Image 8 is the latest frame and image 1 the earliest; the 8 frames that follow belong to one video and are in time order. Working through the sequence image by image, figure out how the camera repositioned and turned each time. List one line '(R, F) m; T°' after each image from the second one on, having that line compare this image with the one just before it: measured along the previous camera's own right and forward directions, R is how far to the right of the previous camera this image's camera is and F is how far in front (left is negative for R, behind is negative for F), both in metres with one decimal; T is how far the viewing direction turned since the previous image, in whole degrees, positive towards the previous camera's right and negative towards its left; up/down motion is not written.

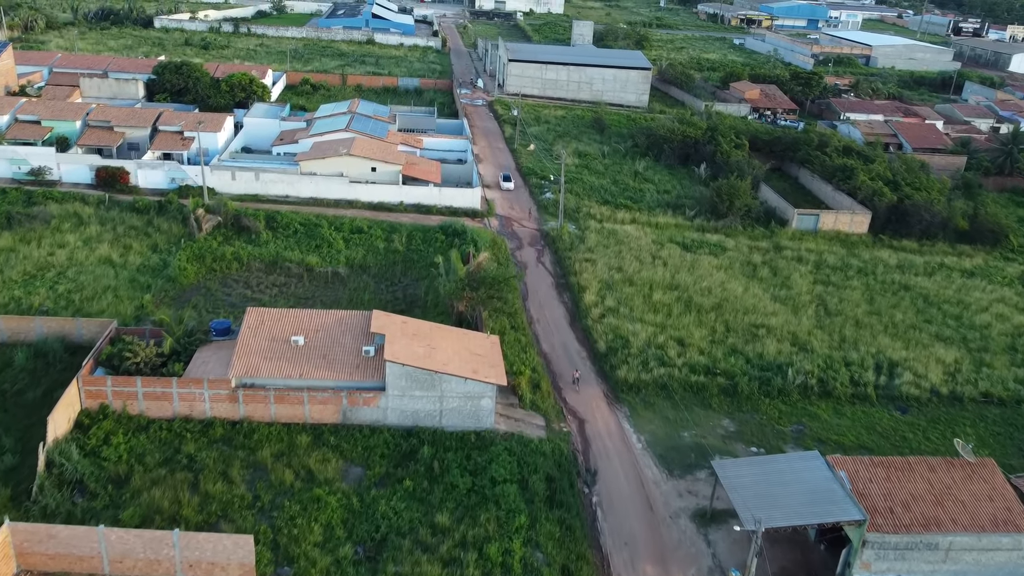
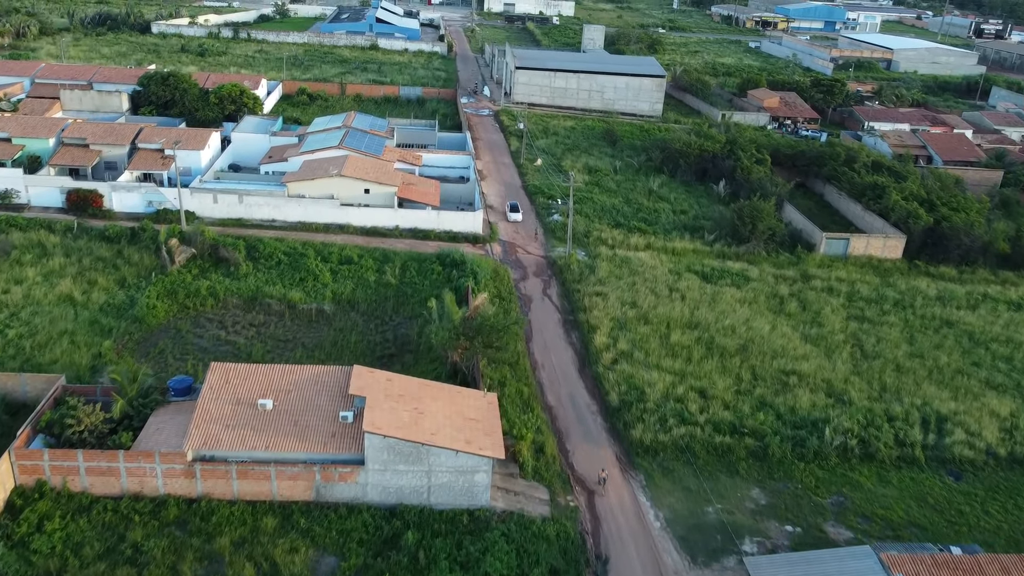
(+0.2, +2.2) m; -1°
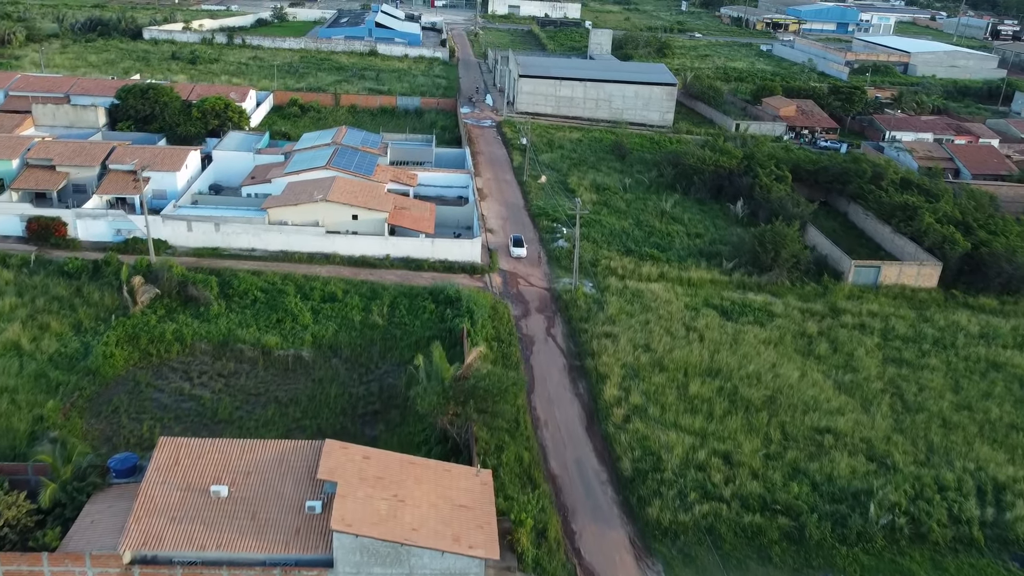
(+0.2, +2.2) m; 0°
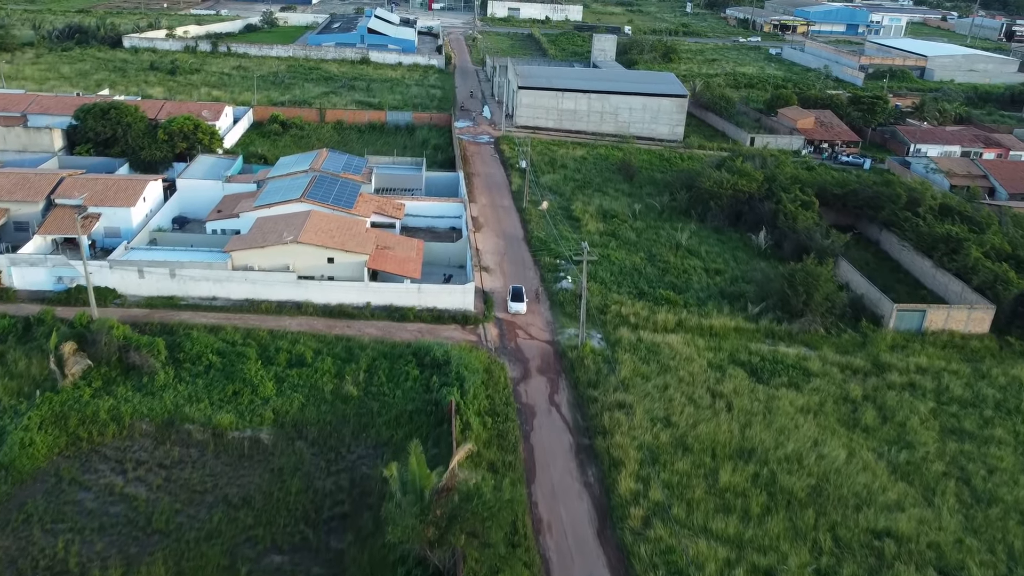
(+0.1, +3.0) m; 0°
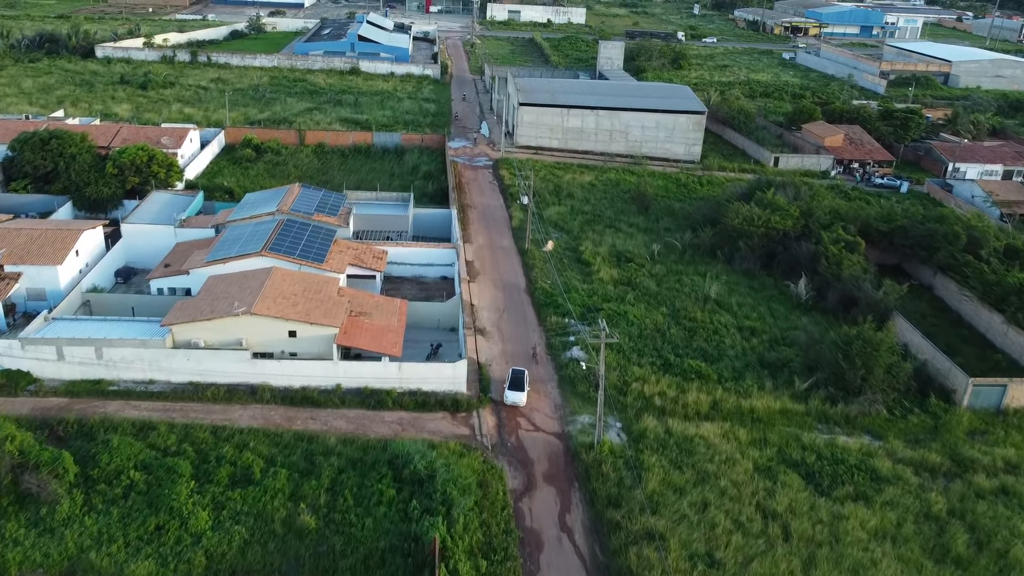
(0.0, +3.8) m; 0°
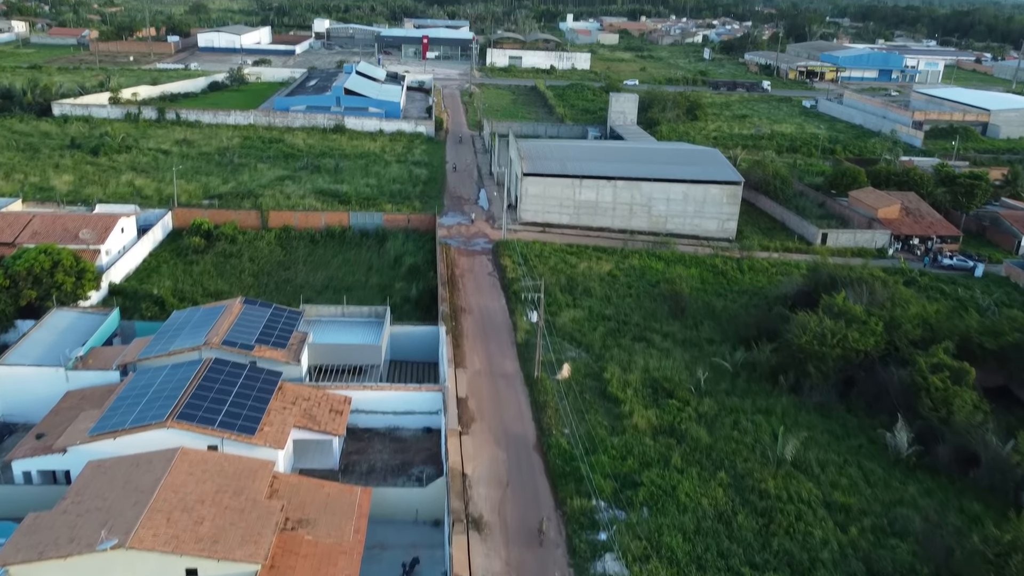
(-0.1, +5.7) m; 0°
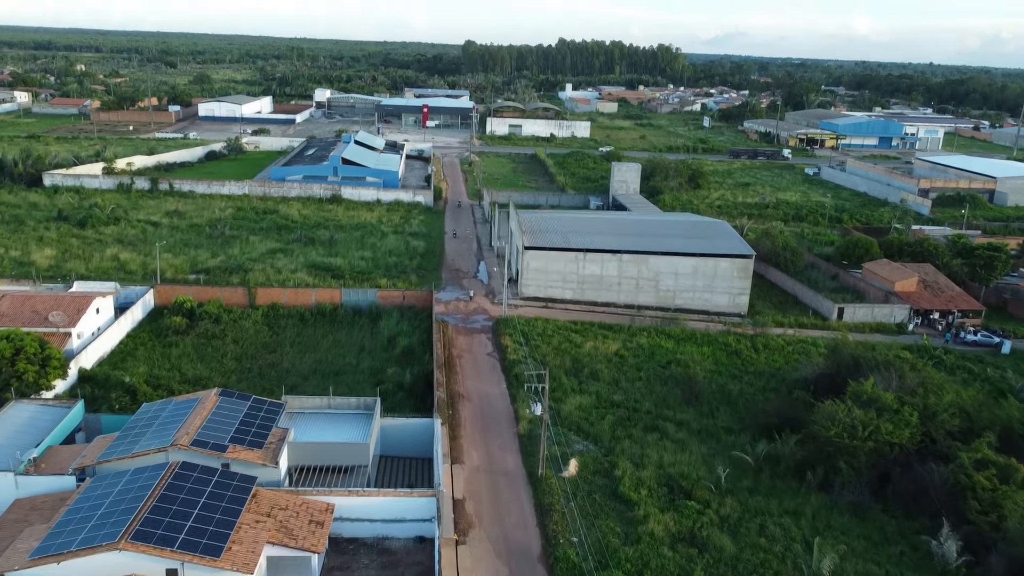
(0.0, +1.6) m; 0°
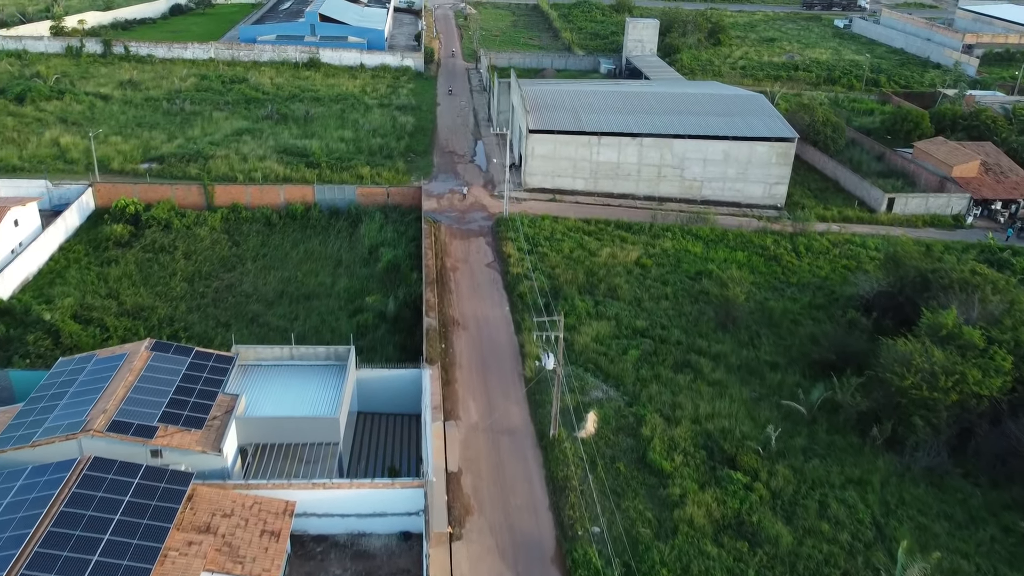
(-0.1, +4.0) m; 0°
